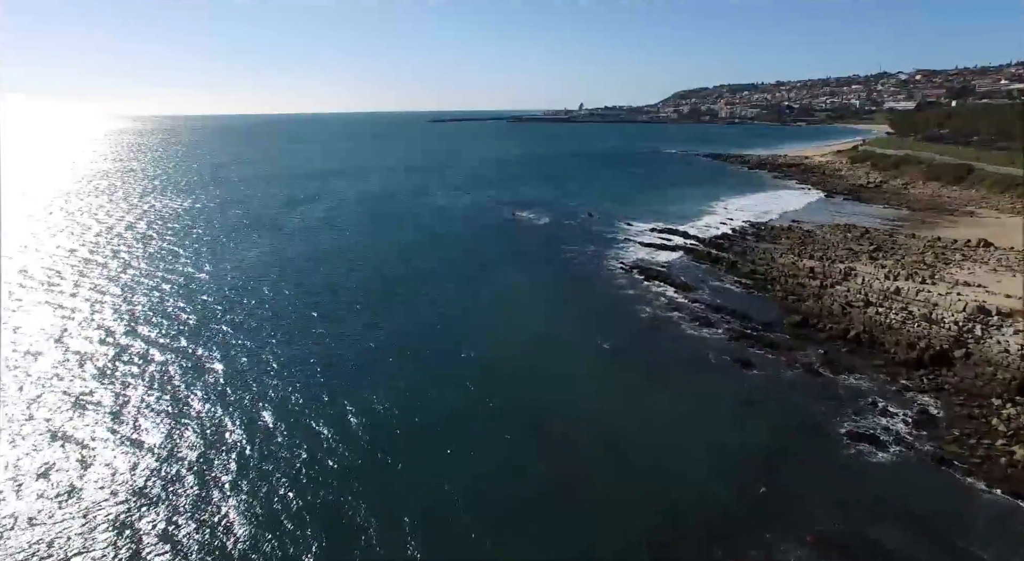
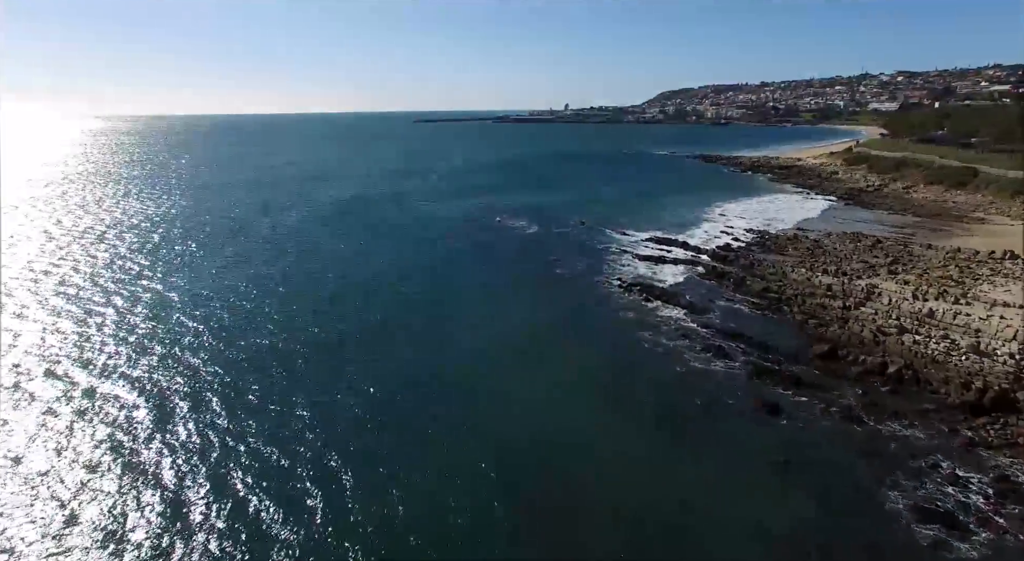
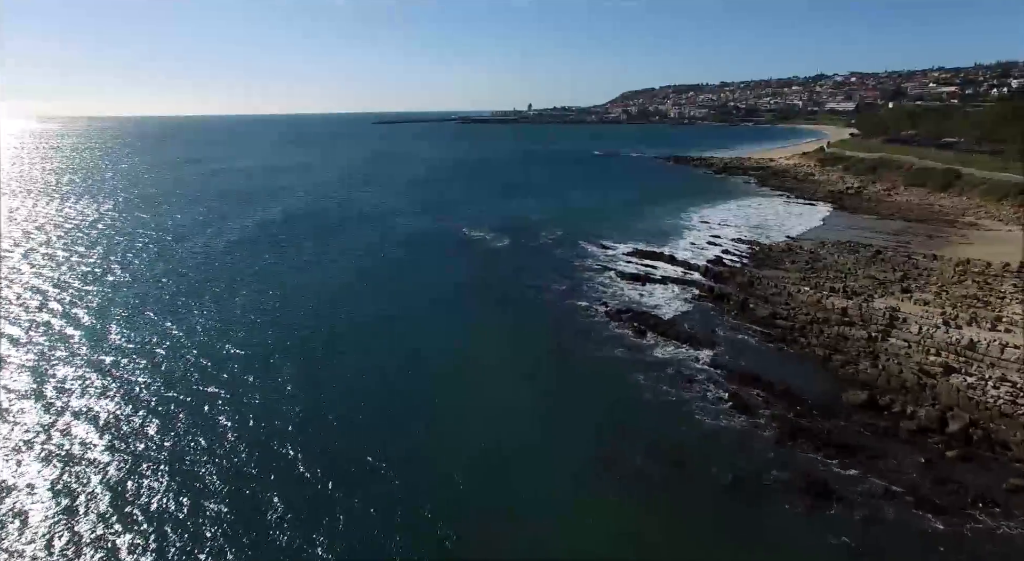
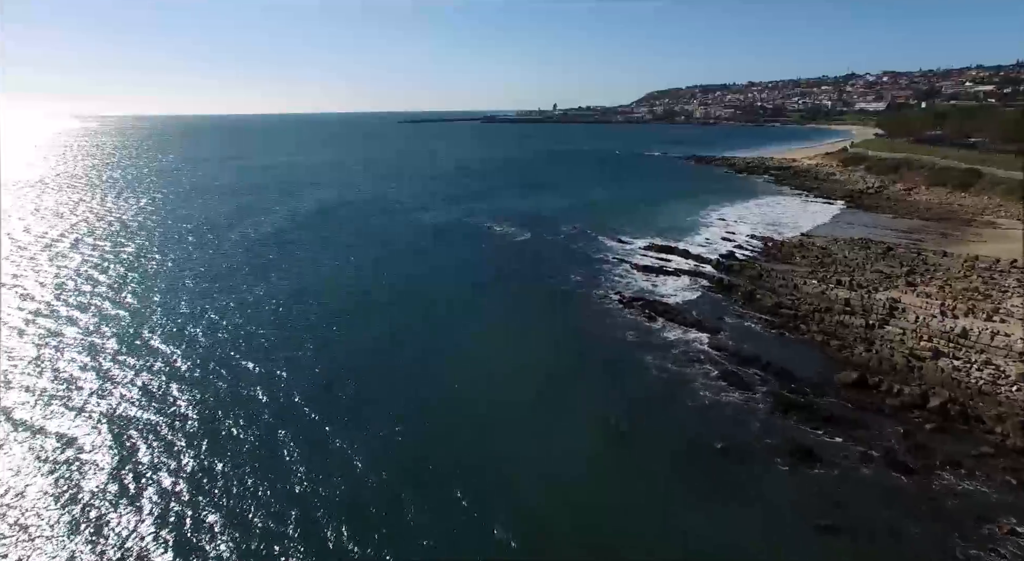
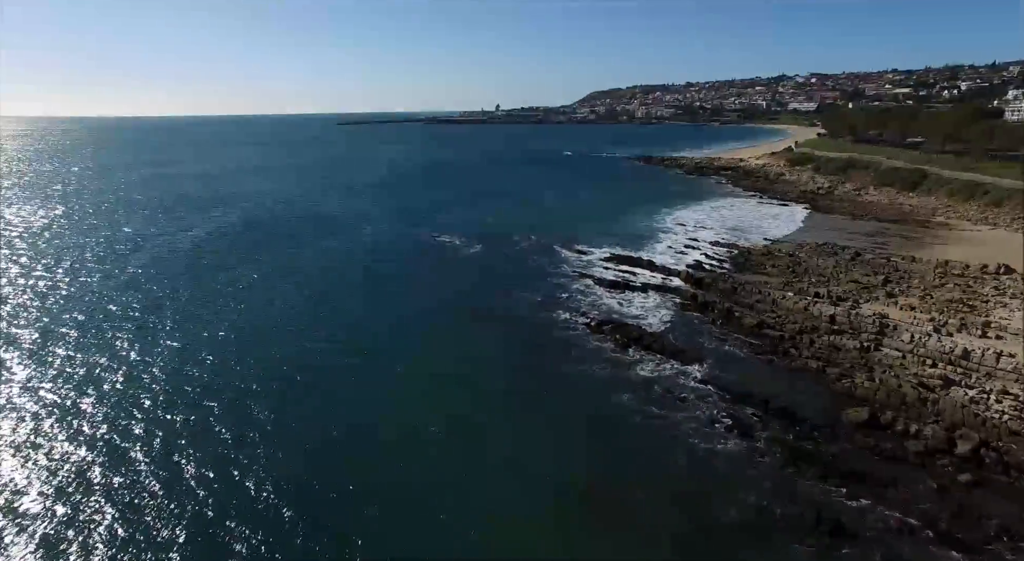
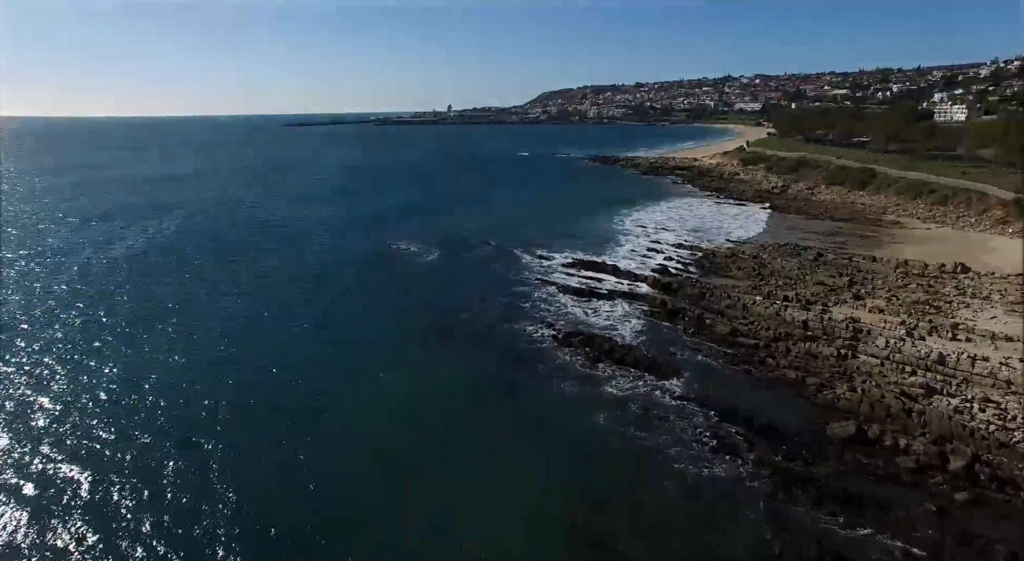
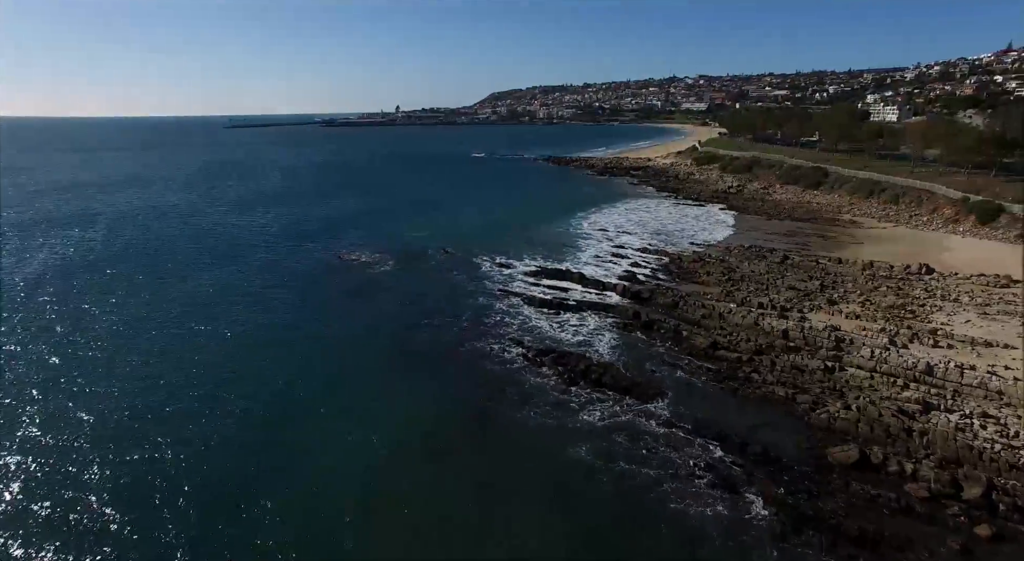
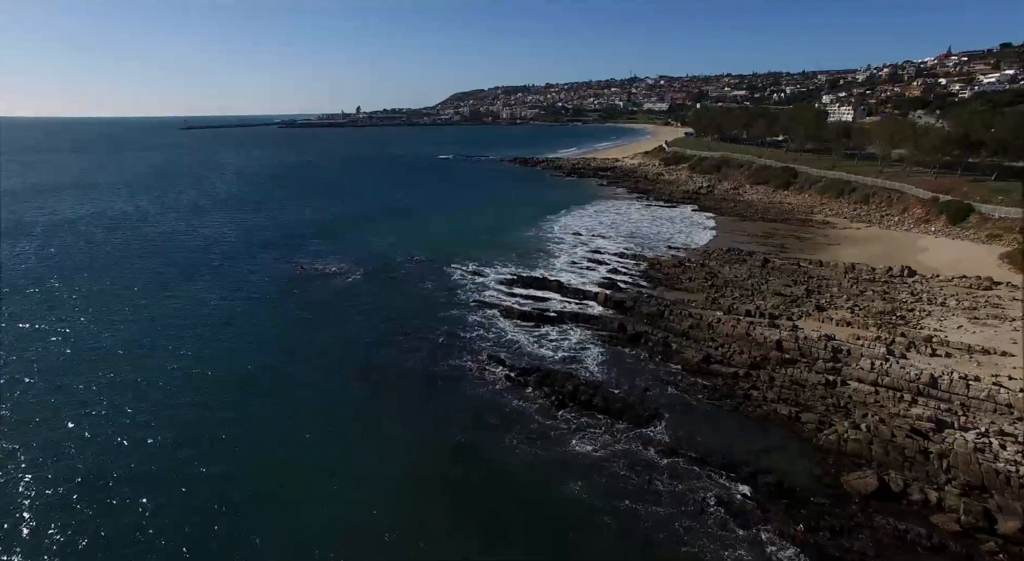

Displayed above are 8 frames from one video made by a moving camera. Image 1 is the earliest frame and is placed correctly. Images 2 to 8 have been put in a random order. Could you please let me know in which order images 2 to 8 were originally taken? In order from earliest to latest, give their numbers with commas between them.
2, 4, 3, 5, 6, 7, 8
